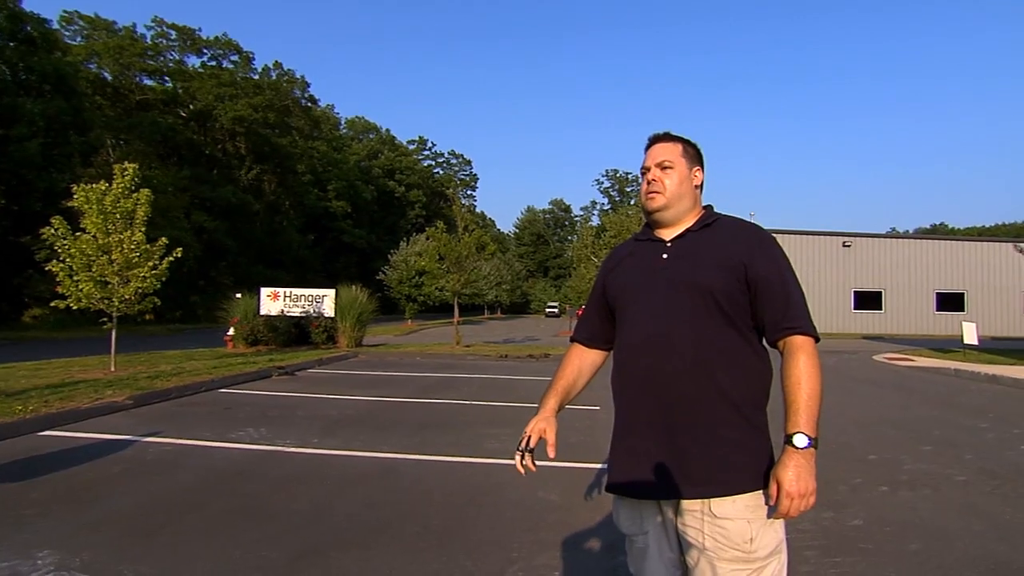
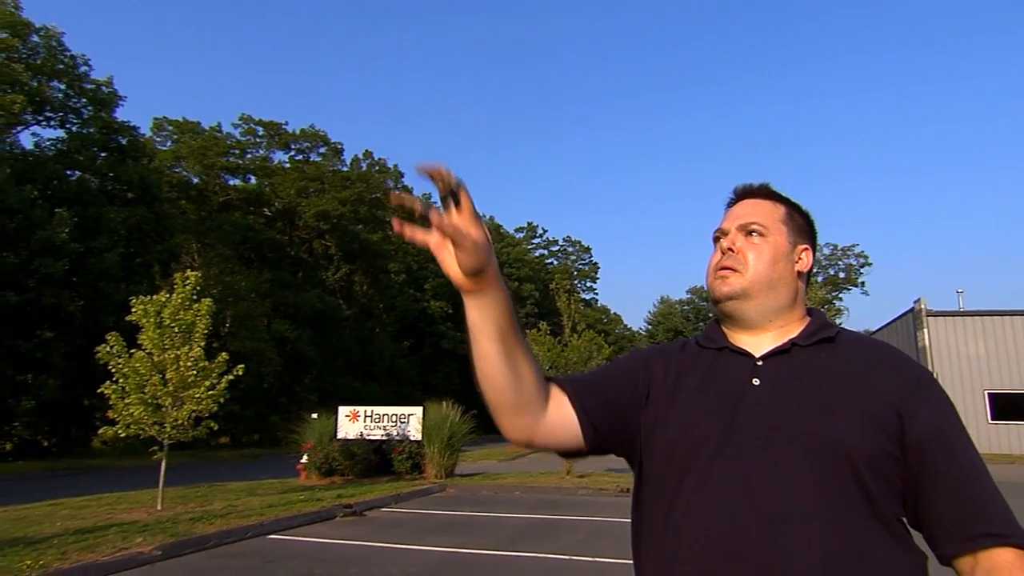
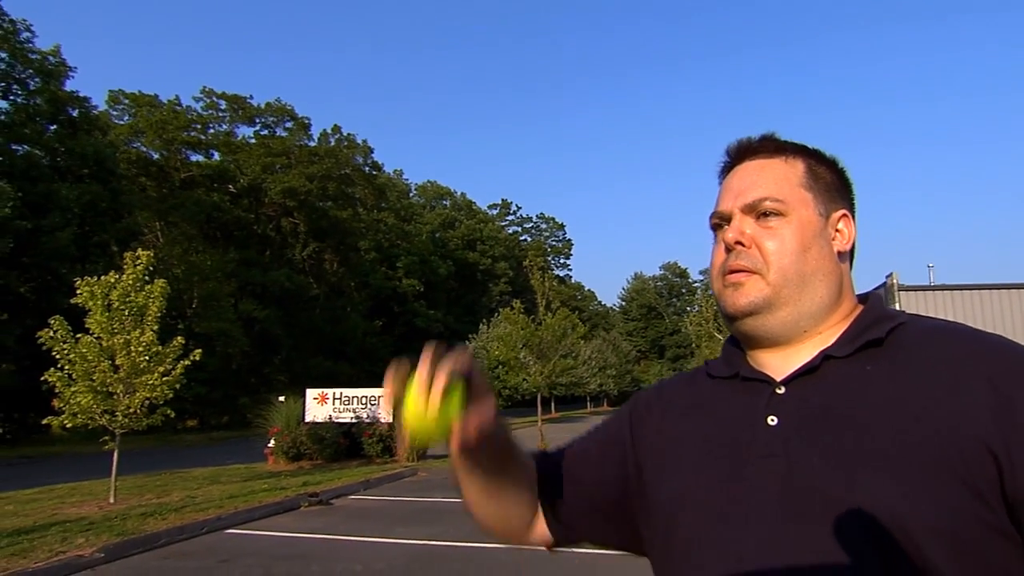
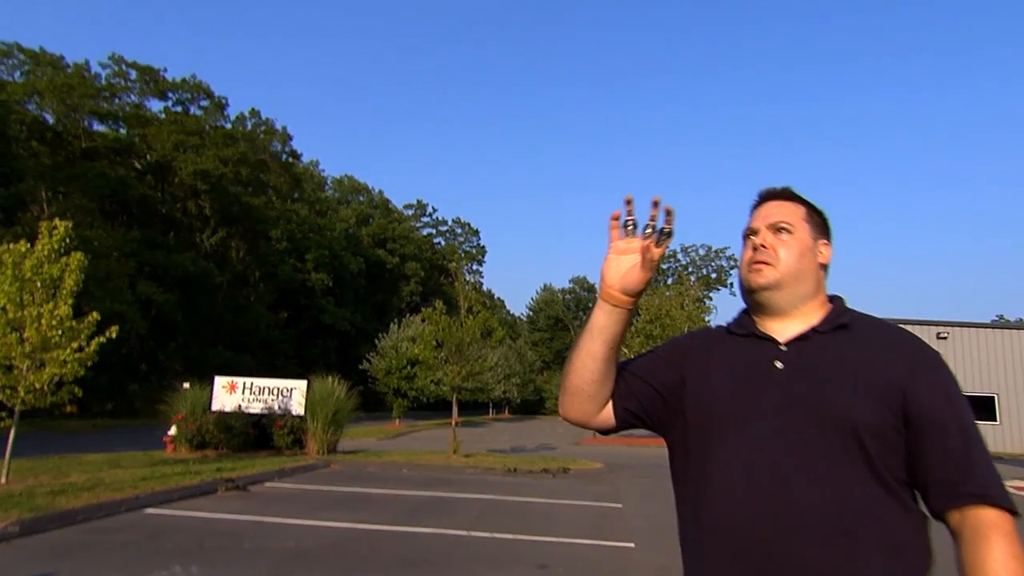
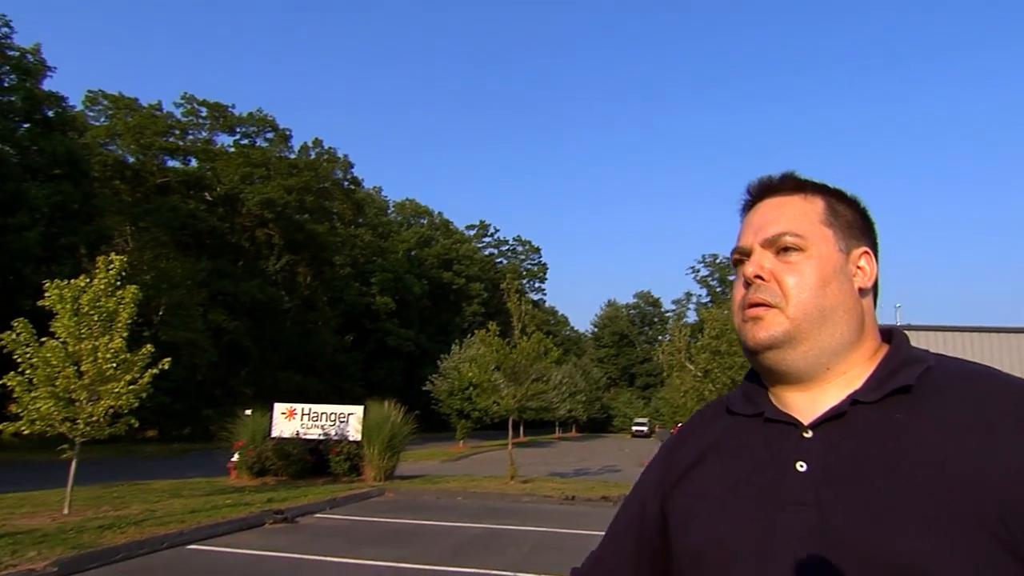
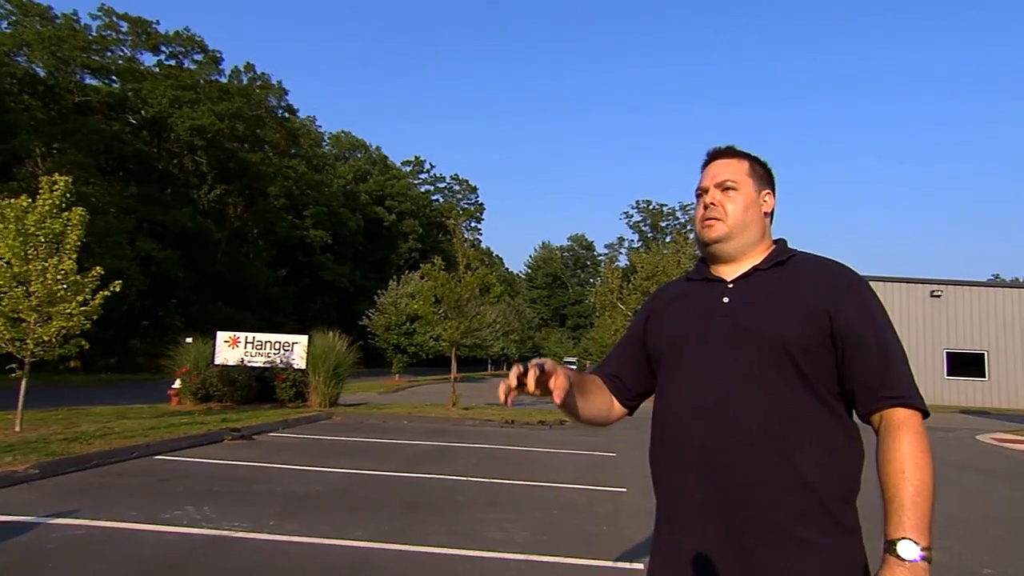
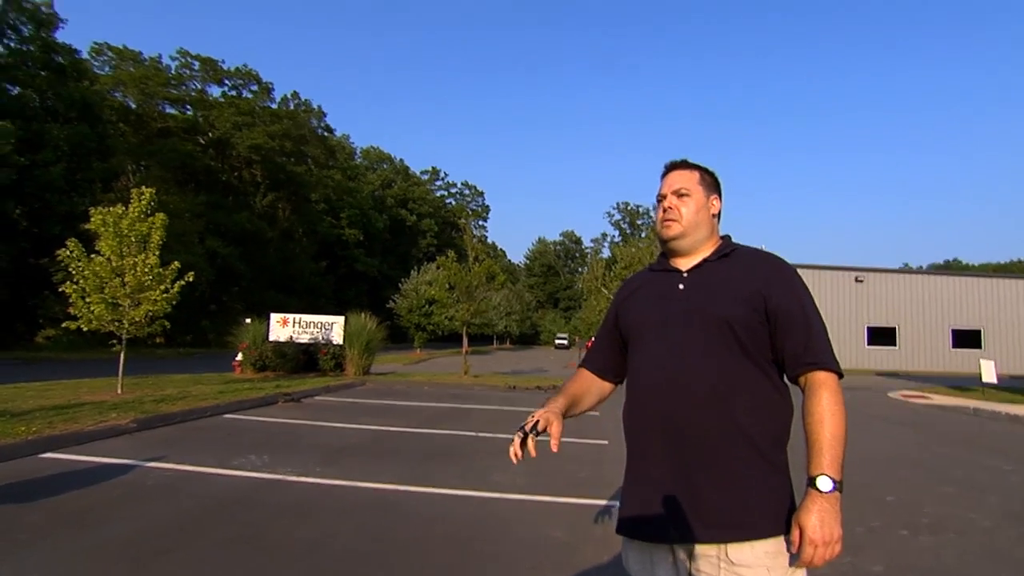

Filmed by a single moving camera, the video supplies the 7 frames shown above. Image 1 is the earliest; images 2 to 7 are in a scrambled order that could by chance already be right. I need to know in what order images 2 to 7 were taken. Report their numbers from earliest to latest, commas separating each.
7, 6, 4, 5, 3, 2
